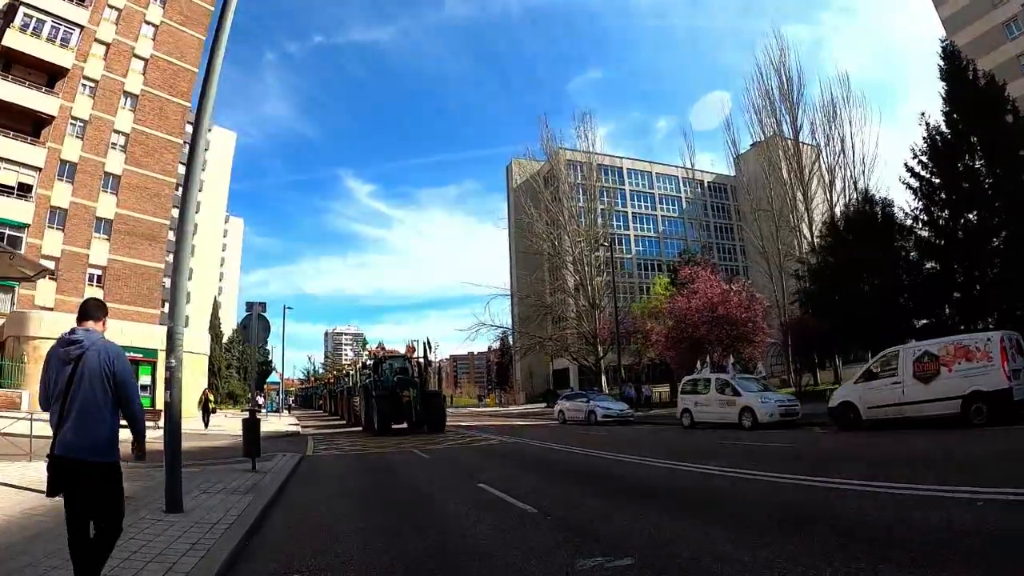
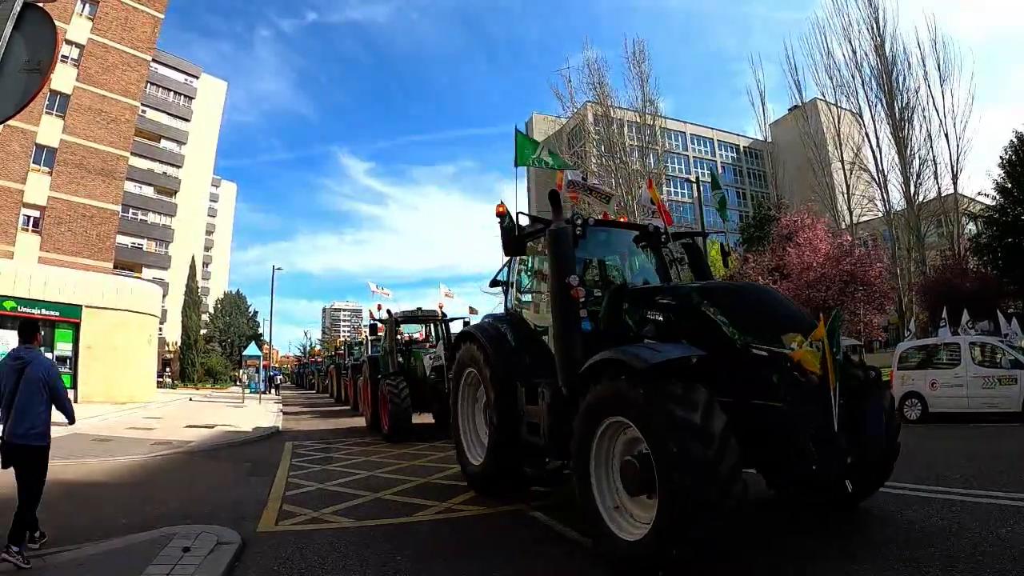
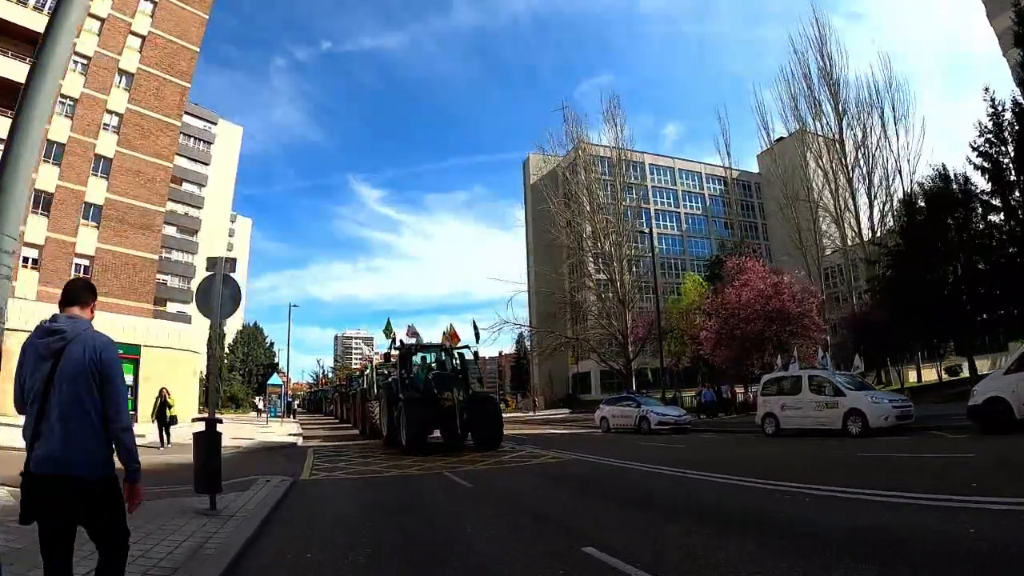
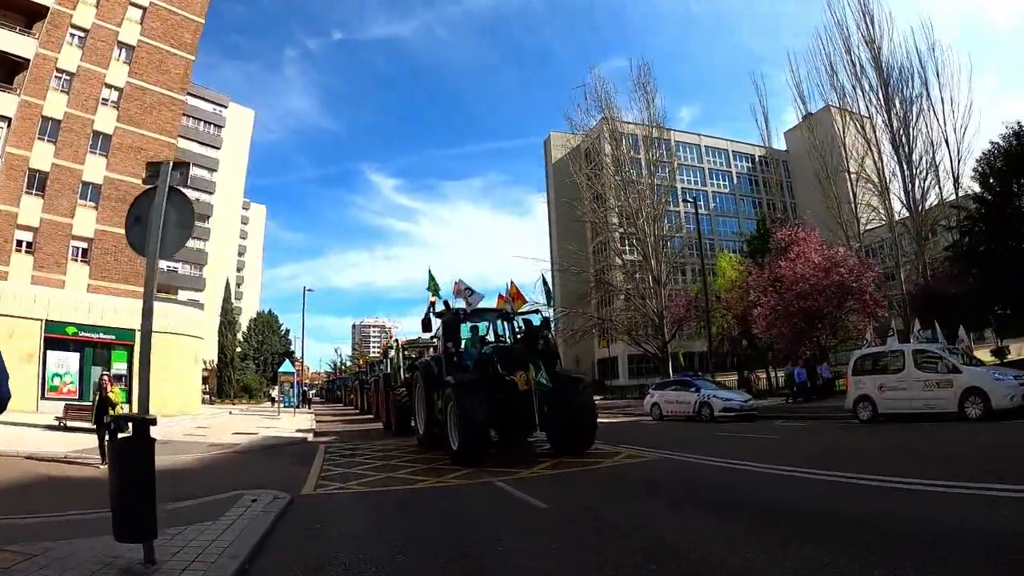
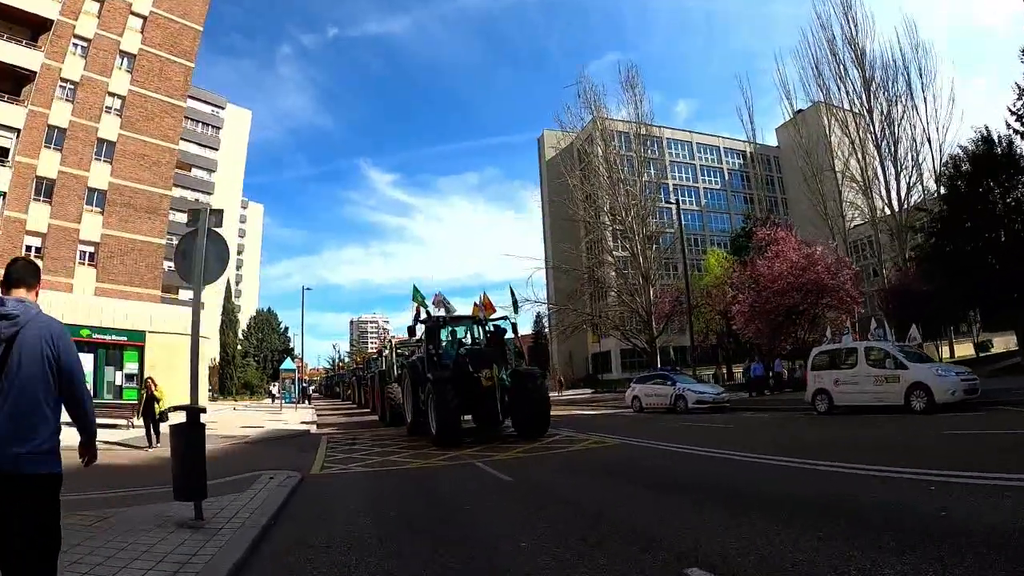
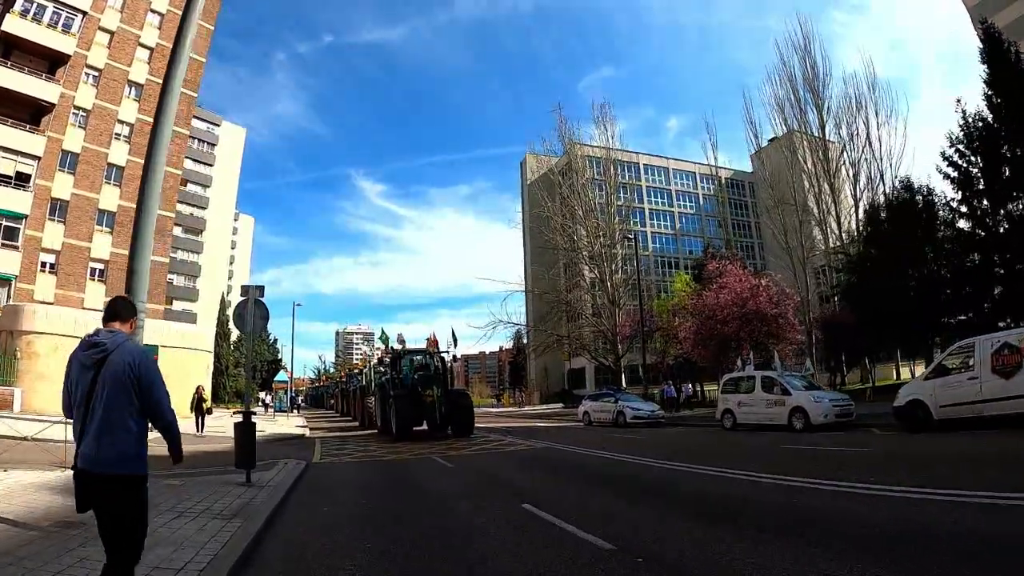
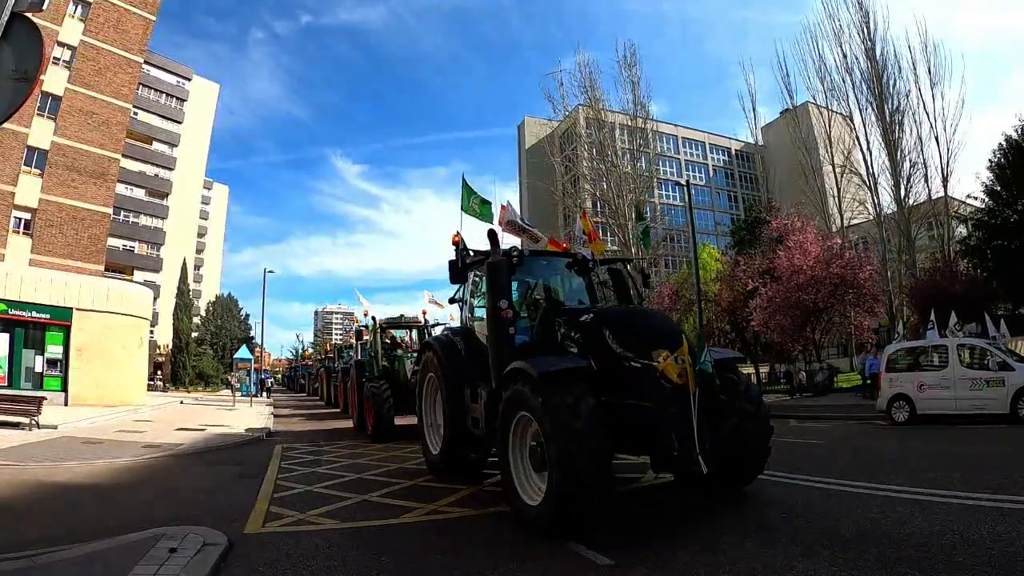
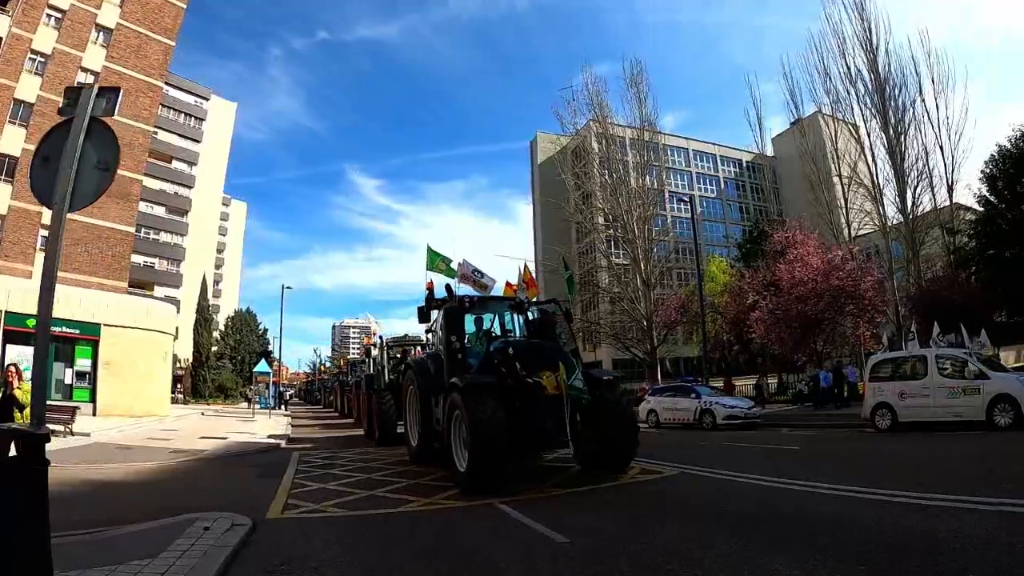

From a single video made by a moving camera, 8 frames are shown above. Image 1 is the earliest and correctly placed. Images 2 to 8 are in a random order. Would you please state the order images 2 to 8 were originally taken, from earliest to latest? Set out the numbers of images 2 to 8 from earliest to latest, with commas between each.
6, 3, 5, 4, 8, 7, 2
